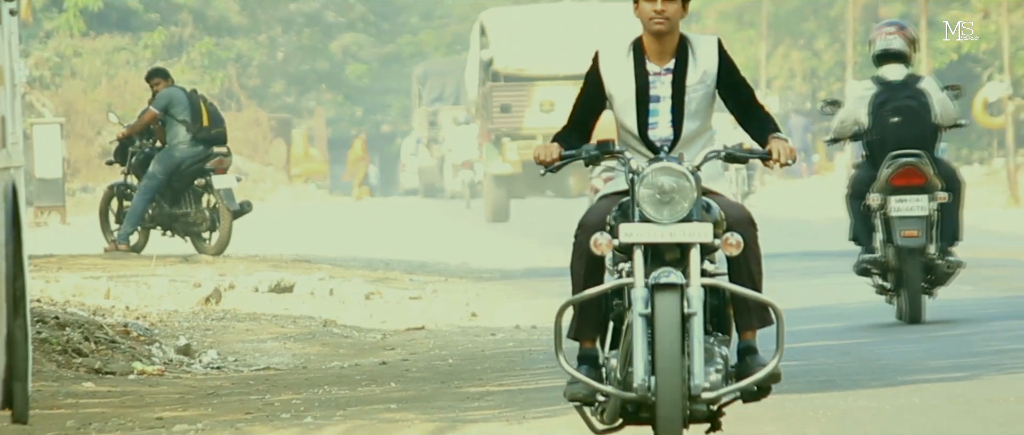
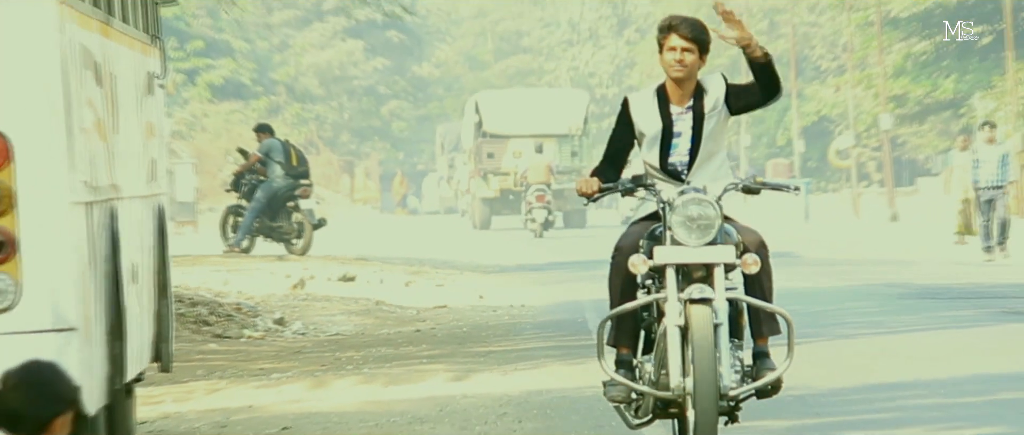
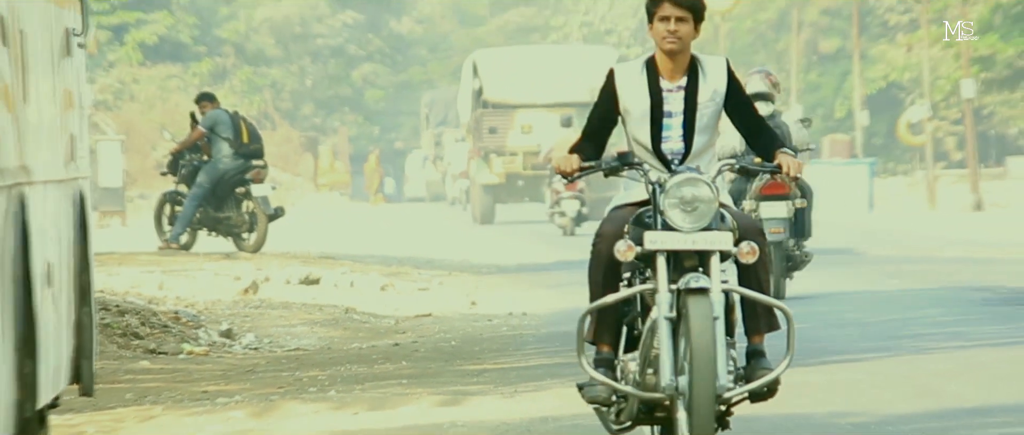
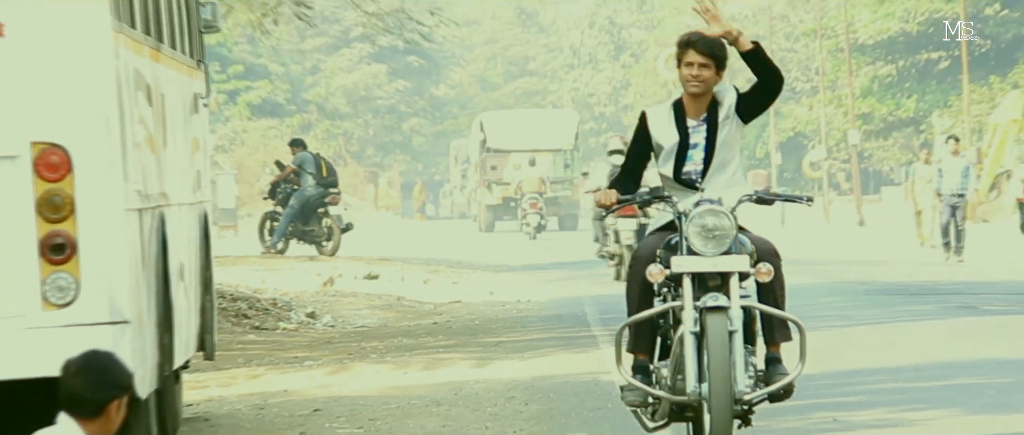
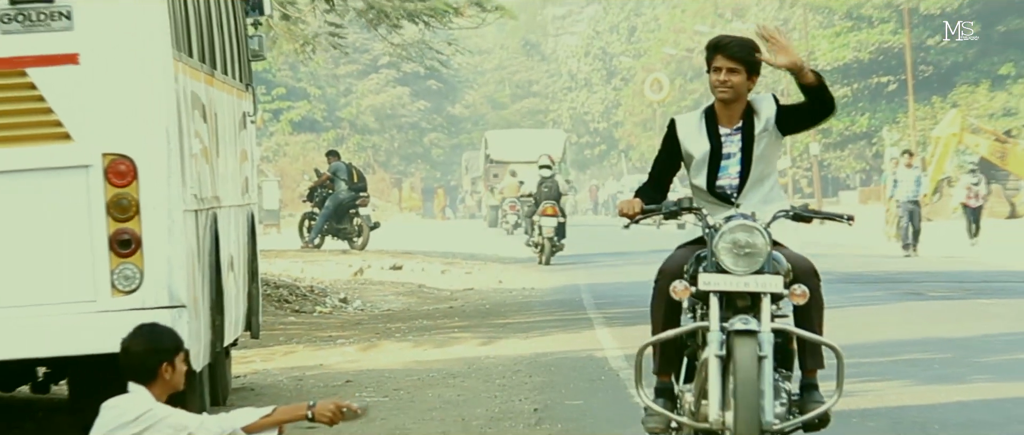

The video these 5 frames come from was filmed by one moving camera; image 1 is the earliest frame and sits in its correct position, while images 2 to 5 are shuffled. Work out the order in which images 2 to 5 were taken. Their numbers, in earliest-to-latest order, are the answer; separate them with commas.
3, 2, 4, 5
